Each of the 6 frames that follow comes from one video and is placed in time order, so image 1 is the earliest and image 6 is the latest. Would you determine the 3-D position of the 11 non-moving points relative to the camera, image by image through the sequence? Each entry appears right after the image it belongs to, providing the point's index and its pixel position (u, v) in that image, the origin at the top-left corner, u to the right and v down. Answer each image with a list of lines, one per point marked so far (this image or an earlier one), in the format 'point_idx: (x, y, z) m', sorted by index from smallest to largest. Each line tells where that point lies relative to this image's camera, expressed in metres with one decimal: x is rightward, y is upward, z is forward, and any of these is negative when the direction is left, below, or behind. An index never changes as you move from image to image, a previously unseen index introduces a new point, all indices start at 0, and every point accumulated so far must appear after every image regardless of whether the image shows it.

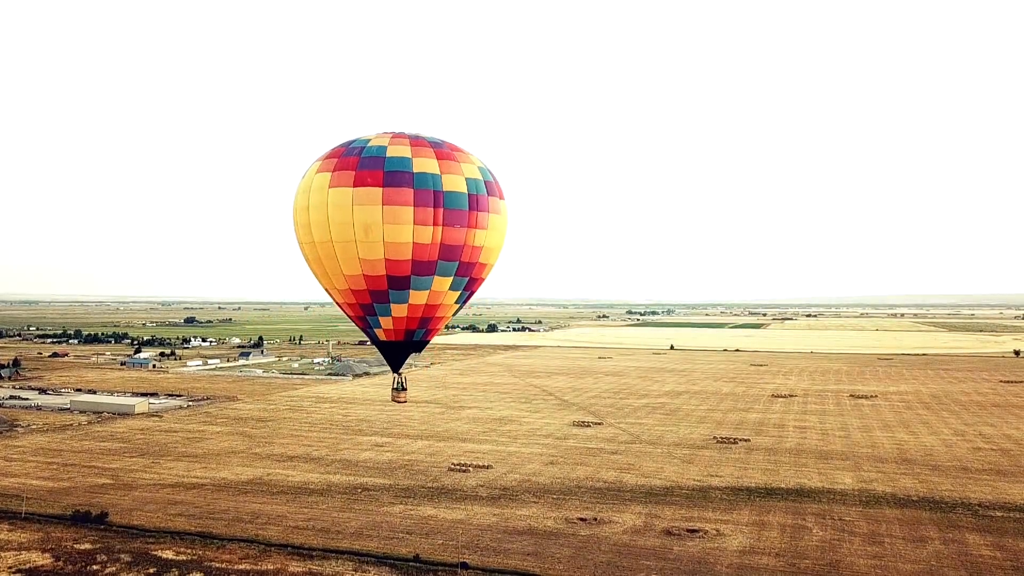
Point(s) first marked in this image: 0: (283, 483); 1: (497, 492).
0: (-4.4, -3.7, +15.0) m
1: (-0.3, -3.7, +14.3) m
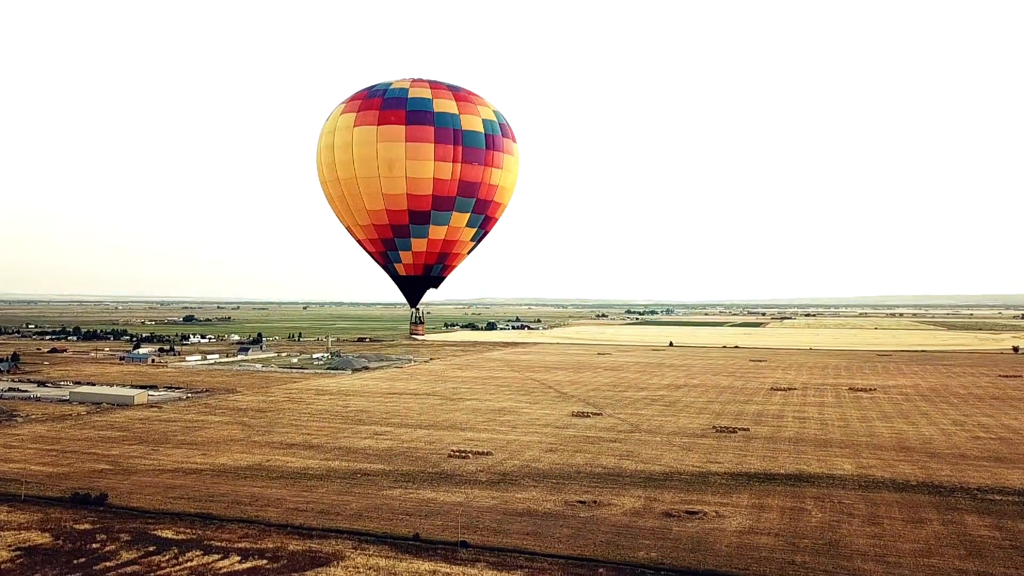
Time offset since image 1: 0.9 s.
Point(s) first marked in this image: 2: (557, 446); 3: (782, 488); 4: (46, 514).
0: (-4.4, -3.4, +15.0) m
1: (-0.3, -3.4, +14.3) m
2: (+1.0, -3.4, +17.1) m
3: (+4.6, -3.4, +13.4) m
4: (-6.9, -3.4, +11.7) m
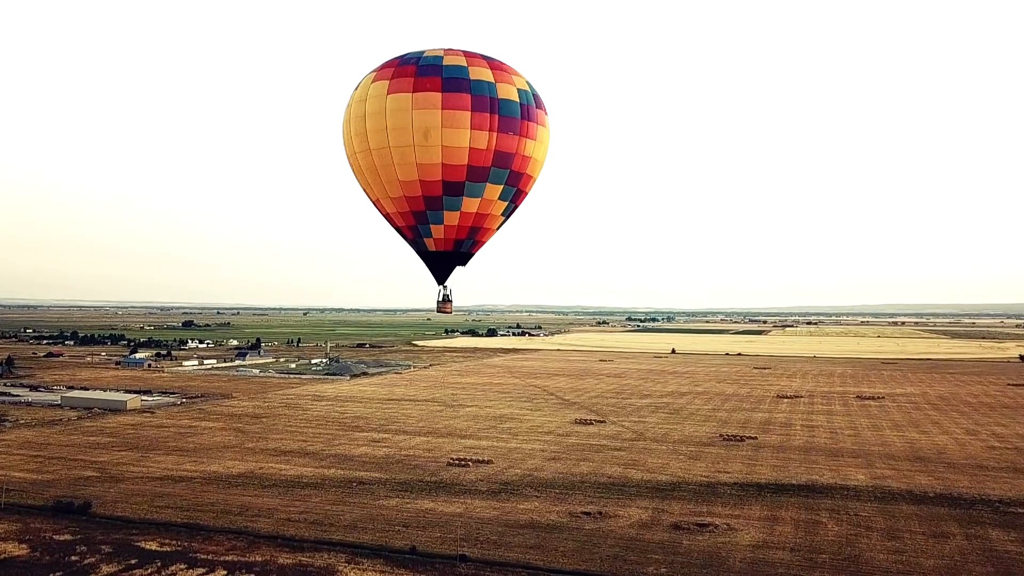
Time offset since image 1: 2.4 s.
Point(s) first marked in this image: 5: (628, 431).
0: (-4.3, -3.5, +14.5) m
1: (-0.2, -3.5, +13.7) m
2: (+1.0, -3.5, +16.6) m
3: (+4.6, -3.5, +12.9) m
4: (-6.9, -3.4, +11.2) m
5: (+2.9, -3.6, +19.7) m
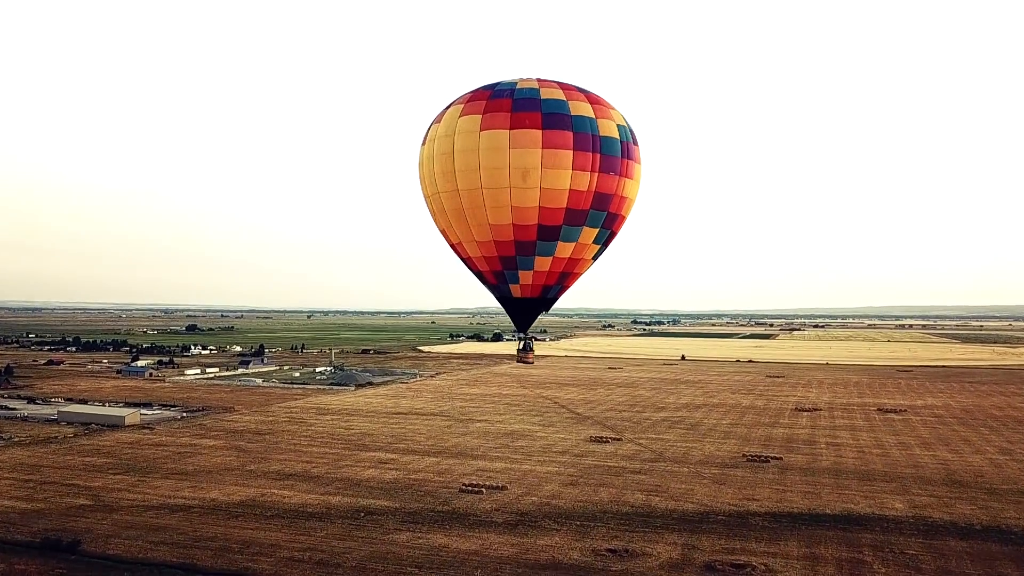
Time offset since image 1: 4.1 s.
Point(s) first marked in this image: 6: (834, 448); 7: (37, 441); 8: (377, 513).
0: (-4.0, -3.8, +13.7) m
1: (0.0, -3.8, +12.9) m
2: (+1.3, -3.8, +15.7) m
3: (+4.9, -3.8, +12.1) m
4: (-6.6, -3.7, +10.4) m
5: (+3.2, -3.9, +18.9) m
6: (+8.1, -4.0, +19.8) m
7: (-12.0, -3.9, +19.9) m
8: (-2.3, -3.8, +13.2) m
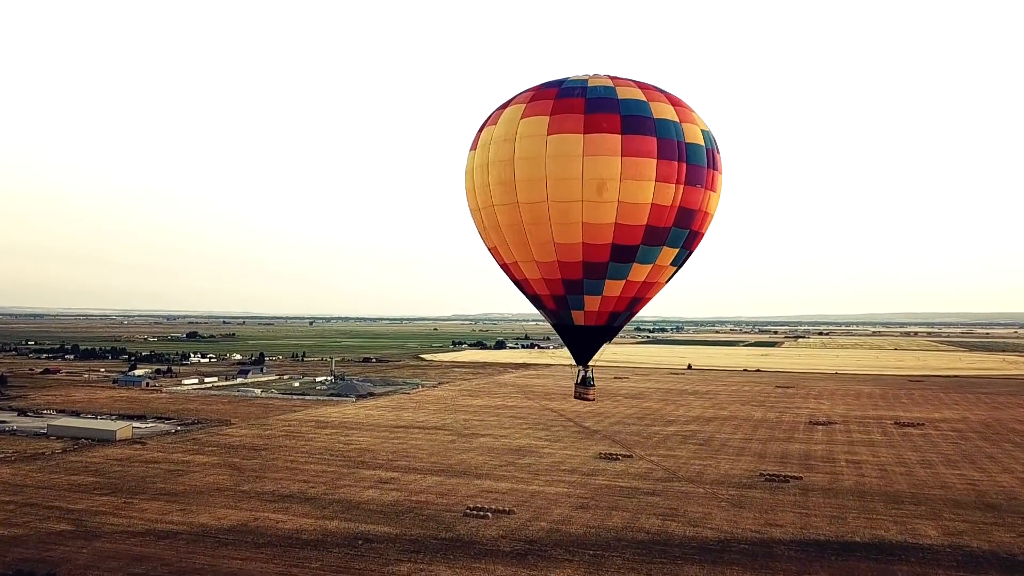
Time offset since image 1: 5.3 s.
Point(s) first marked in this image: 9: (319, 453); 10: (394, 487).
0: (-3.9, -4.0, +12.8) m
1: (+0.2, -4.0, +12.1) m
2: (+1.4, -4.0, +14.9) m
3: (+5.0, -3.9, +11.2) m
4: (-6.5, -3.8, +9.6) m
5: (+3.4, -4.1, +18.0) m
6: (+8.2, -4.3, +18.9) m
7: (-11.9, -4.1, +19.1) m
8: (-2.1, -4.0, +12.3) m
9: (-4.9, -4.2, +19.9) m
10: (-2.4, -4.1, +16.1) m
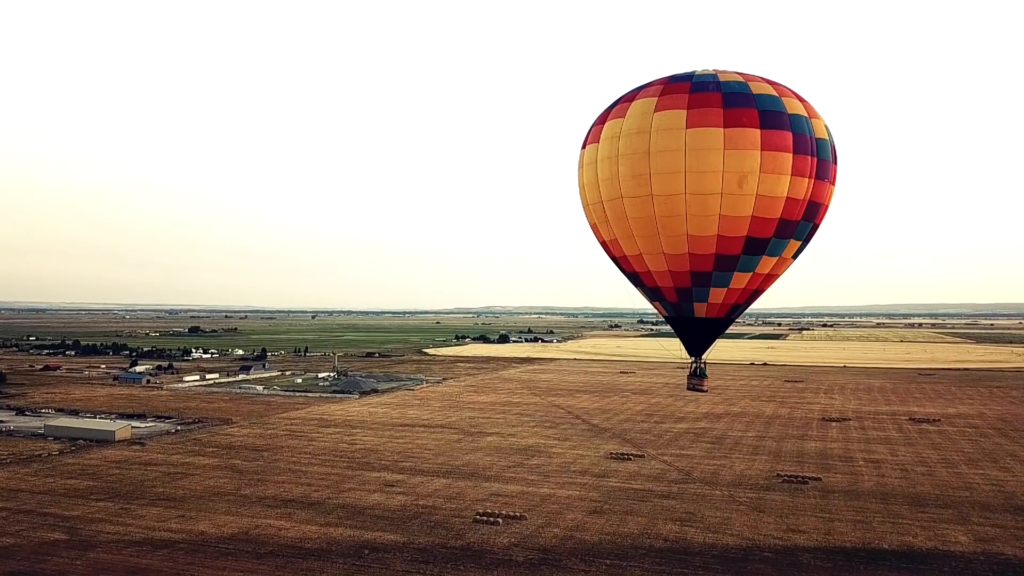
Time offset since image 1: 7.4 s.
0: (-3.7, -3.9, +12.3) m
1: (+0.4, -3.9, +11.6) m
2: (+1.6, -4.0, +14.4) m
3: (+5.2, -3.9, +10.7) m
4: (-6.3, -3.8, +9.1) m
5: (+3.6, -4.0, +17.5) m
6: (+8.4, -4.1, +18.4) m
7: (-11.6, -4.1, +18.6) m
8: (-1.9, -3.9, +11.8) m
9: (-4.7, -4.1, +19.4) m
10: (-2.2, -4.0, +15.6) m
